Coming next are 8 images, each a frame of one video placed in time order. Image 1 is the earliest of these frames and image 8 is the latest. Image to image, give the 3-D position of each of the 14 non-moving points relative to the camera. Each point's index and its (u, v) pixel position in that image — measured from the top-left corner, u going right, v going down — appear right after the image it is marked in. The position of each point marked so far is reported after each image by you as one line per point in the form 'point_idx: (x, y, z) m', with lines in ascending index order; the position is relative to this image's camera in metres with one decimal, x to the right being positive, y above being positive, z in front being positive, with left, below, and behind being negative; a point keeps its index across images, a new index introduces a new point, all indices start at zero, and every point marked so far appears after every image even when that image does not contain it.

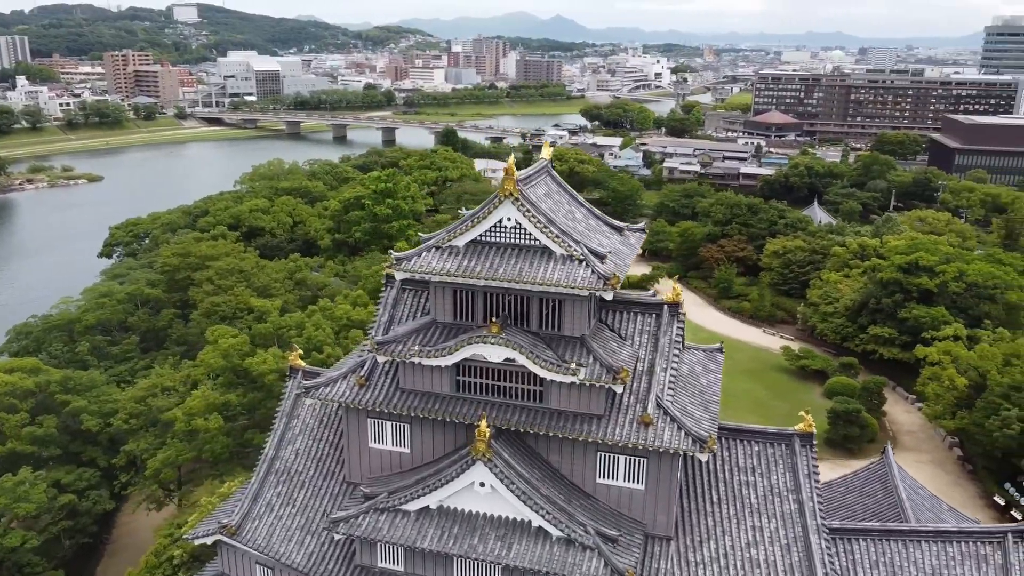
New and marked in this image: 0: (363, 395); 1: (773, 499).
0: (-2.4, -1.7, +13.0) m
1: (+4.1, -3.3, +12.8) m
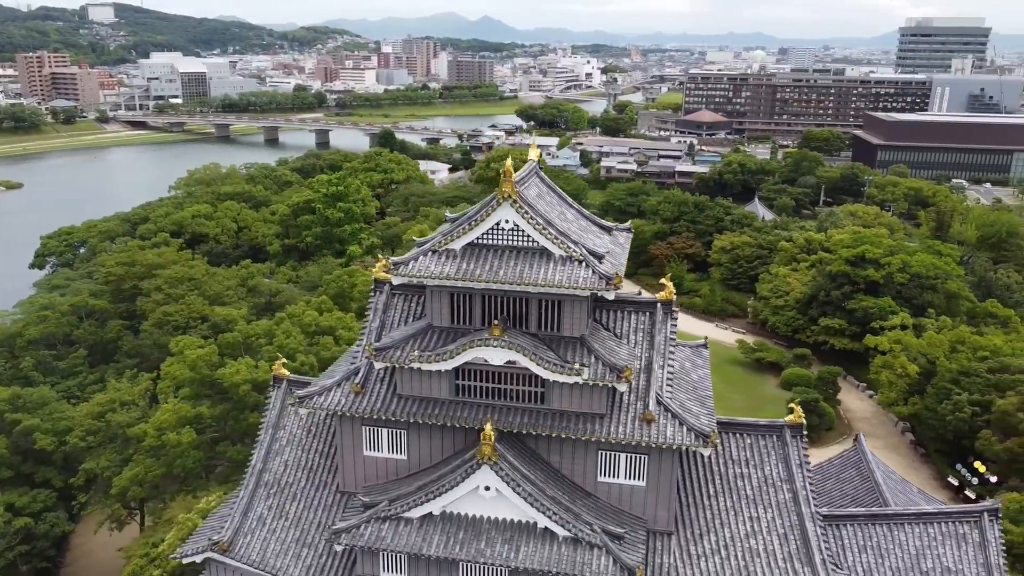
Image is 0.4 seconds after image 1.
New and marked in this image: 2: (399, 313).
0: (-2.4, -1.8, +12.8) m
1: (+4.1, -3.2, +13.1) m
2: (-1.9, -0.4, +13.8) m
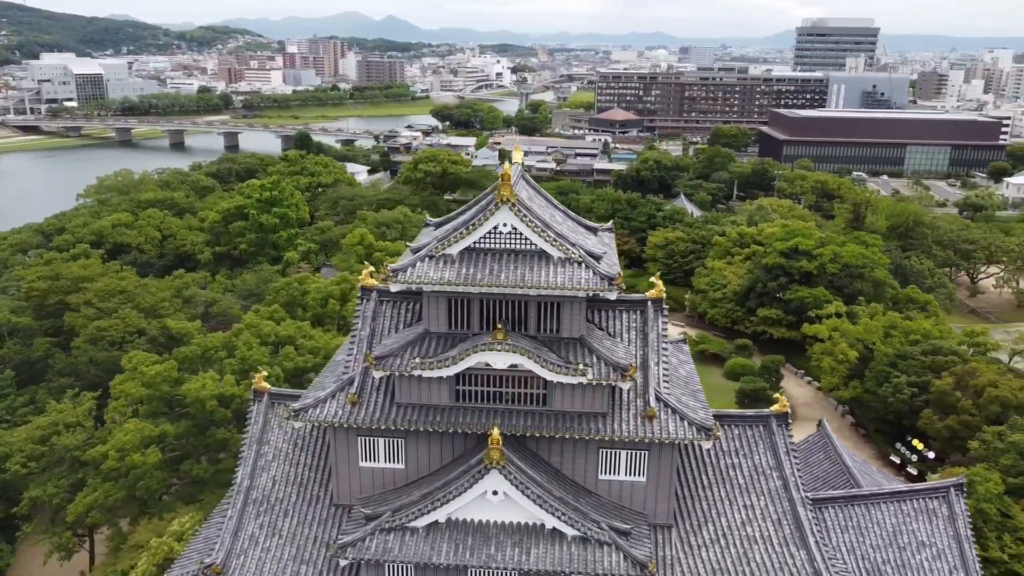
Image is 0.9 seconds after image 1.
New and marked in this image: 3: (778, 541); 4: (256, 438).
0: (-2.4, -1.9, +12.6) m
1: (+4.0, -3.1, +13.5) m
2: (-2.0, -0.5, +13.6) m
3: (+4.1, -3.9, +12.9) m
4: (-4.4, -2.6, +14.0) m
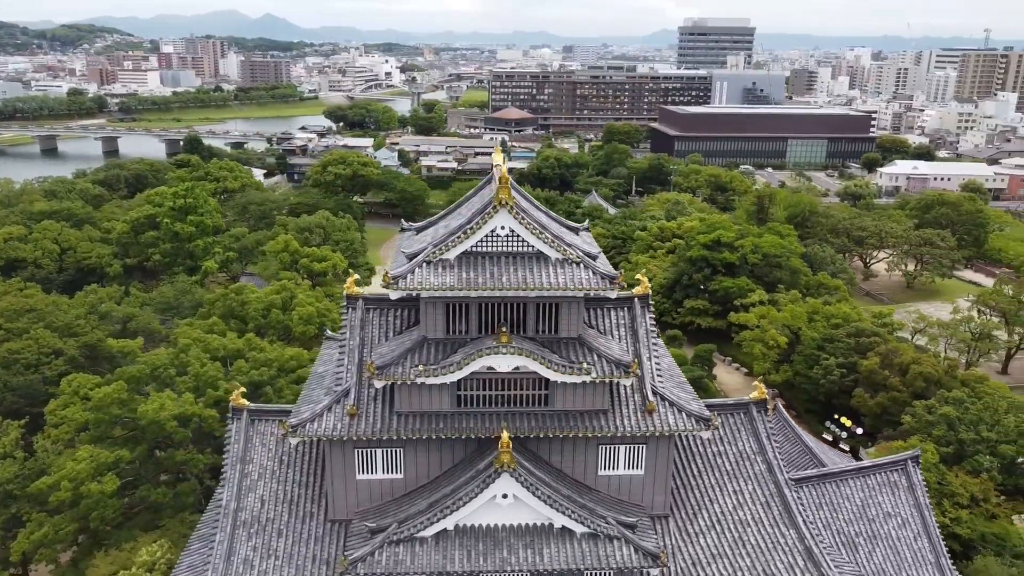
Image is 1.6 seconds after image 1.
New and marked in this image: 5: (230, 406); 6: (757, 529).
0: (-2.3, -2.0, +12.3) m
1: (+4.0, -3.0, +14.1) m
2: (-2.2, -0.7, +13.3) m
3: (+4.2, -3.8, +13.4) m
4: (-4.5, -2.8, +13.4) m
5: (-4.7, -2.0, +13.8) m
6: (+4.0, -3.9, +13.3) m
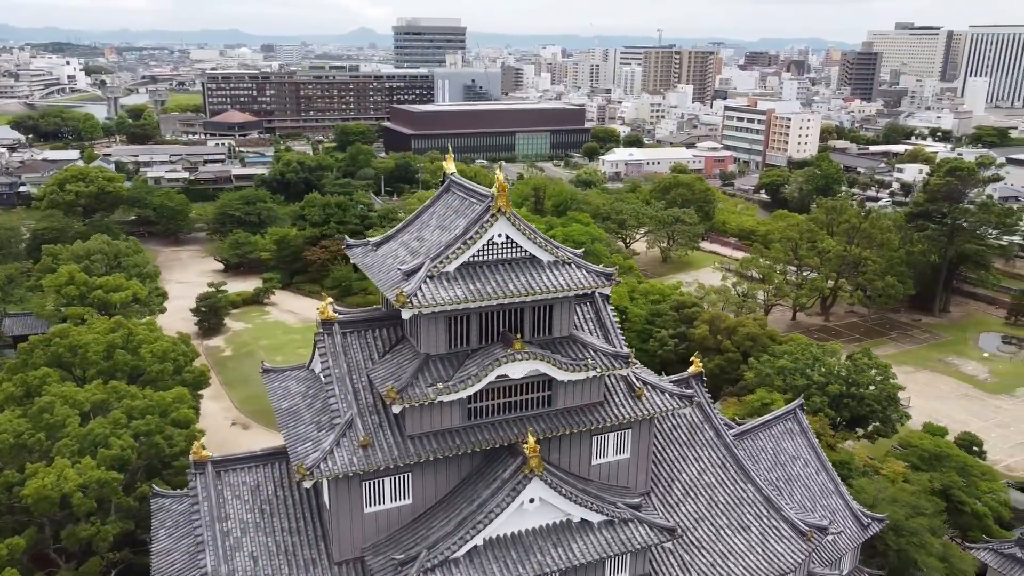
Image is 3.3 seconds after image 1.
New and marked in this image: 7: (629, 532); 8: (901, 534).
0: (-2.0, -2.4, +11.6) m
1: (+3.4, -2.7, +15.4) m
2: (-2.3, -1.0, +12.6) m
3: (+3.9, -3.5, +14.8) m
4: (-4.3, -3.3, +12.0) m
5: (-4.8, -2.6, +12.3) m
6: (+3.8, -3.6, +14.7) m
7: (+1.8, -3.8, +12.7) m
8: (+8.3, -5.3, +17.6) m
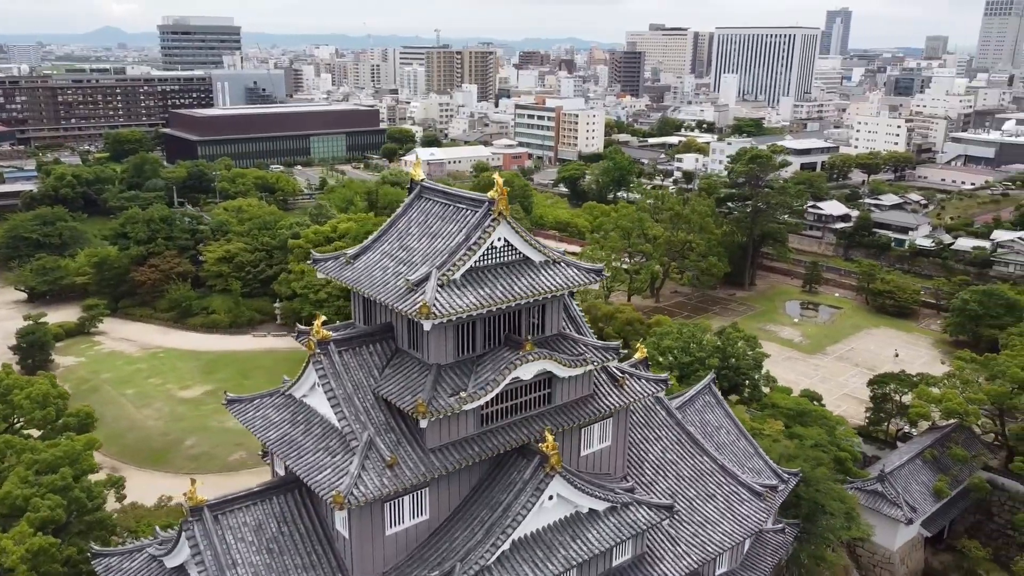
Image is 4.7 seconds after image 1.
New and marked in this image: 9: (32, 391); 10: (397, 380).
0: (-1.5, -2.5, +11.2) m
1: (+2.7, -2.5, +16.2) m
2: (-2.2, -1.2, +12.1) m
3: (+3.4, -3.2, +15.9) m
4: (-3.8, -3.7, +11.0) m
5: (-4.4, -3.0, +11.1) m
6: (+3.3, -3.3, +15.7) m
7: (+1.9, -3.7, +13.3) m
8: (+7.1, -4.7, +19.7) m
9: (-10.7, -2.3, +18.3) m
10: (-1.7, -1.3, +11.9) m
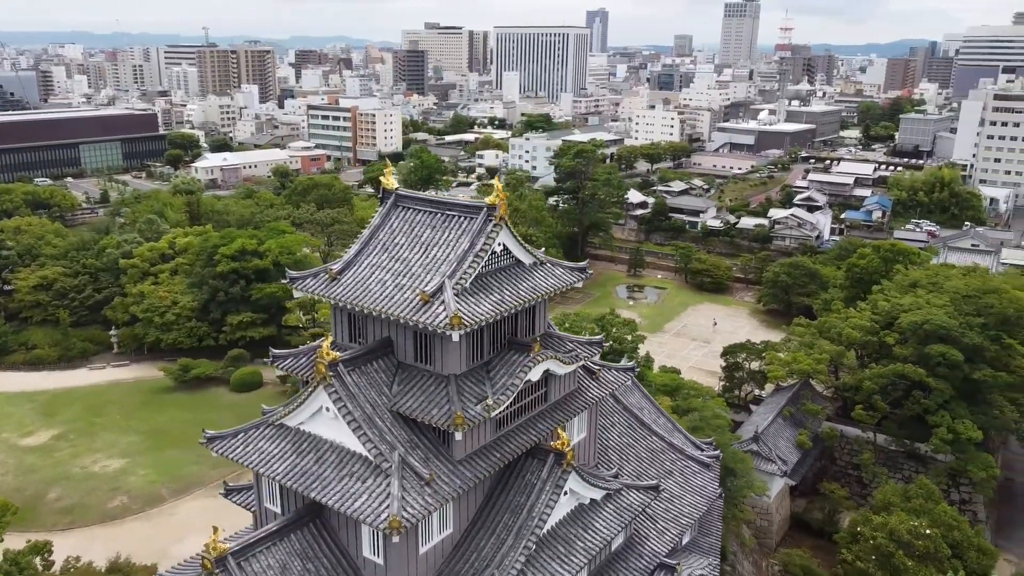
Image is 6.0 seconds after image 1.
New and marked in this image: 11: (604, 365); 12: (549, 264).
0: (-1.0, -2.7, +11.0) m
1: (+1.8, -2.4, +16.9) m
2: (-2.0, -1.4, +11.6) m
3: (+2.6, -3.1, +16.7) m
4: (-3.0, -4.0, +10.2) m
5: (-3.7, -3.3, +10.2) m
6: (+2.6, -3.2, +16.5) m
7: (+1.9, -3.6, +13.9) m
8: (+5.3, -4.3, +21.4) m
9: (-11.7, -3.2, +15.5) m
10: (-1.4, -1.5, +11.6) m
11: (+1.6, -1.4, +14.9) m
12: (+0.6, +0.4, +13.2) m
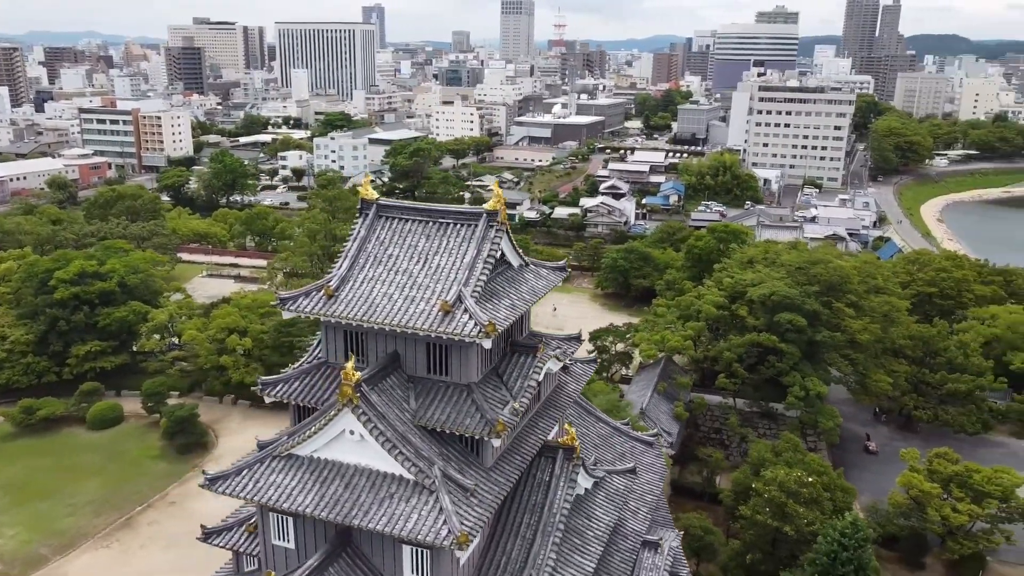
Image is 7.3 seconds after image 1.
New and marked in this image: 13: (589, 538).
0: (-0.4, -2.8, +10.9) m
1: (+0.8, -2.3, +17.4) m
2: (-1.6, -1.6, +11.3) m
3: (+1.7, -2.9, +17.4) m
4: (-2.1, -4.3, +9.7) m
5: (-2.8, -3.7, +9.5) m
6: (+1.7, -3.0, +17.2) m
7: (+1.7, -3.5, +14.5) m
8: (+3.2, -4.0, +22.6) m
9: (-11.8, -4.1, +12.6) m
10: (-1.1, -1.7, +11.5) m
11: (+1.1, -1.4, +15.3) m
12: (+0.3, +0.4, +13.5) m
13: (+1.2, -3.9, +13.0) m
